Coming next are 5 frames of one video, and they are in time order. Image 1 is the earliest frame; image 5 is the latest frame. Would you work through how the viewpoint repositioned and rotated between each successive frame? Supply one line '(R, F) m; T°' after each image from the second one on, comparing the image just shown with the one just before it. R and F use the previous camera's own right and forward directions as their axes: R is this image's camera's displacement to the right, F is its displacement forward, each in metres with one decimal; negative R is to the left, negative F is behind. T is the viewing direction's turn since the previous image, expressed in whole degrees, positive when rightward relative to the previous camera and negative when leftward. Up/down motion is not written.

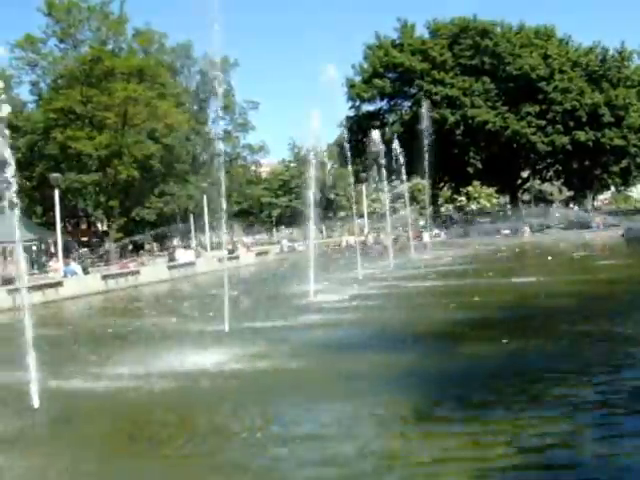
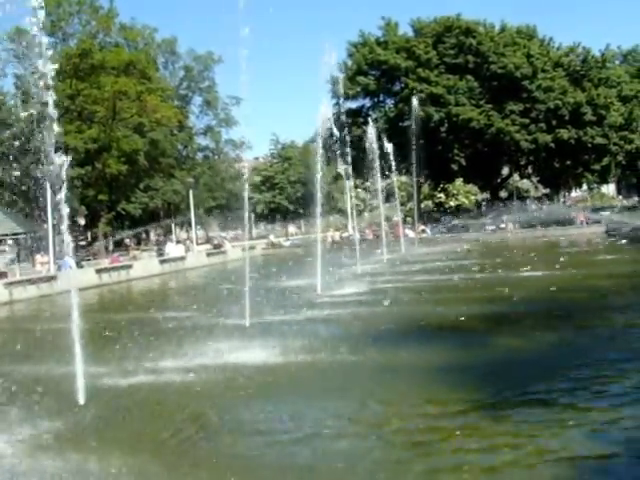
(-0.7, -0.2) m; +3°
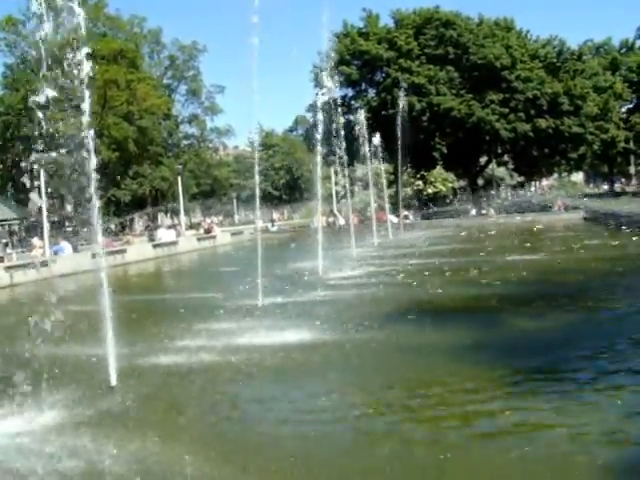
(-0.8, -0.7) m; +3°
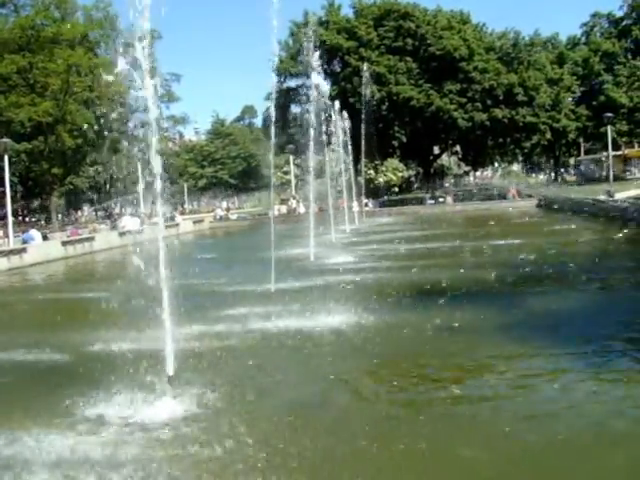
(-1.6, -0.1) m; +6°
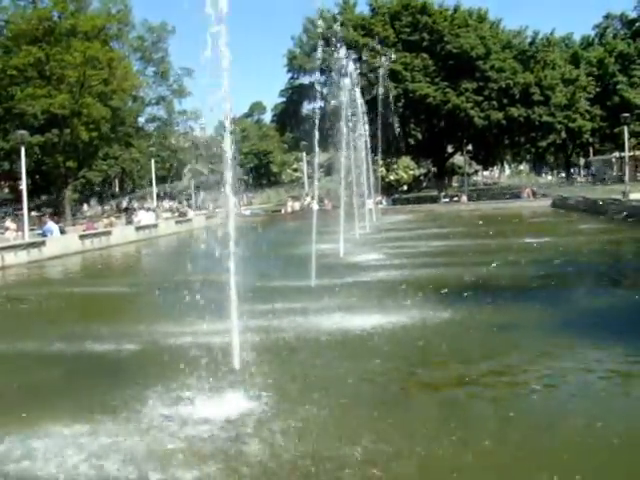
(-0.7, +0.1) m; +1°
